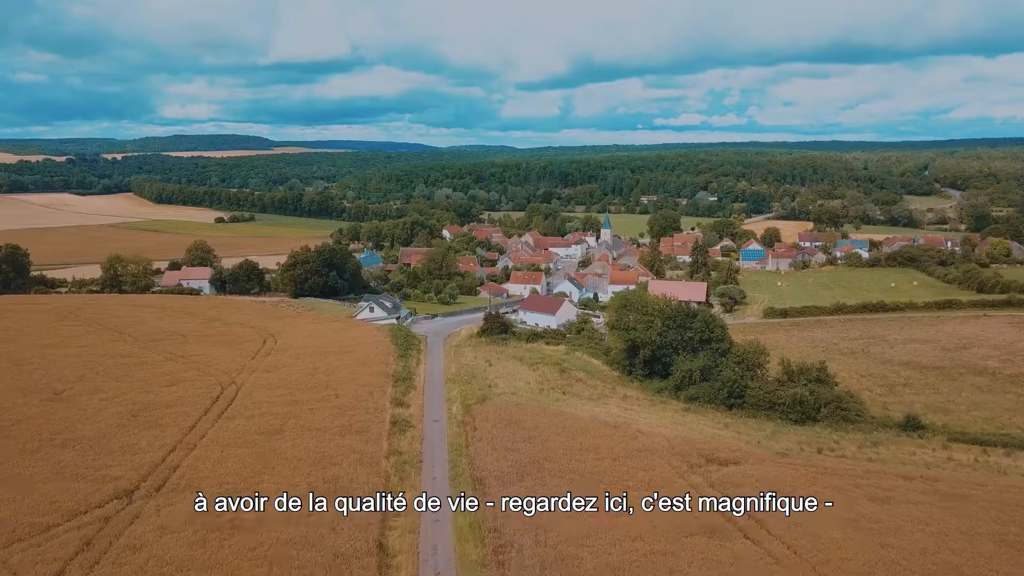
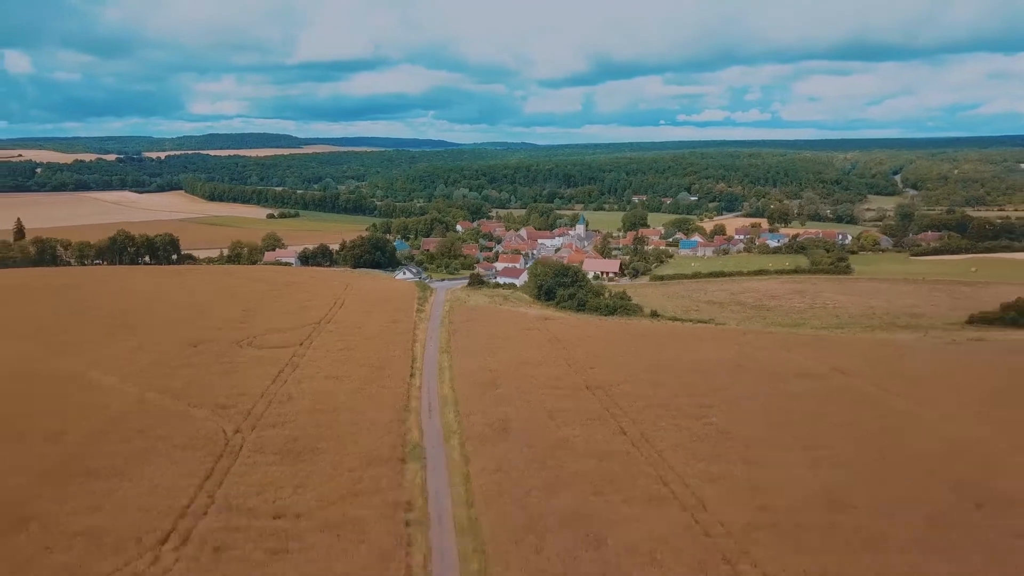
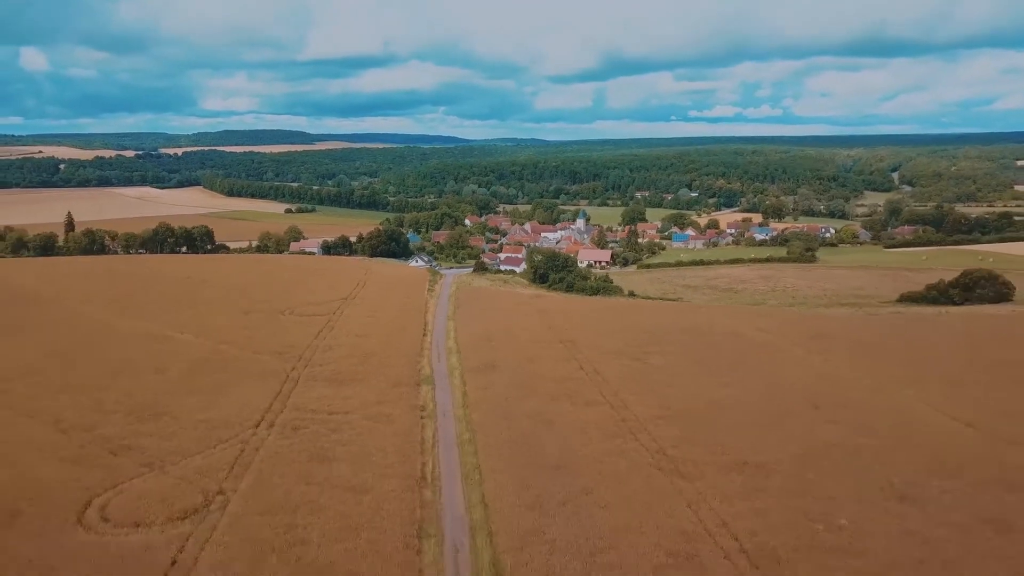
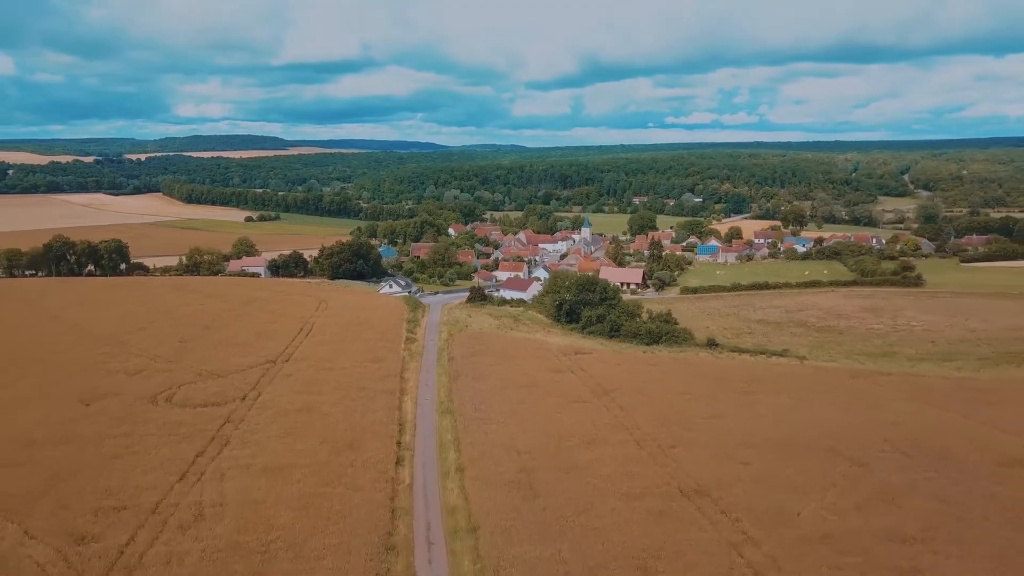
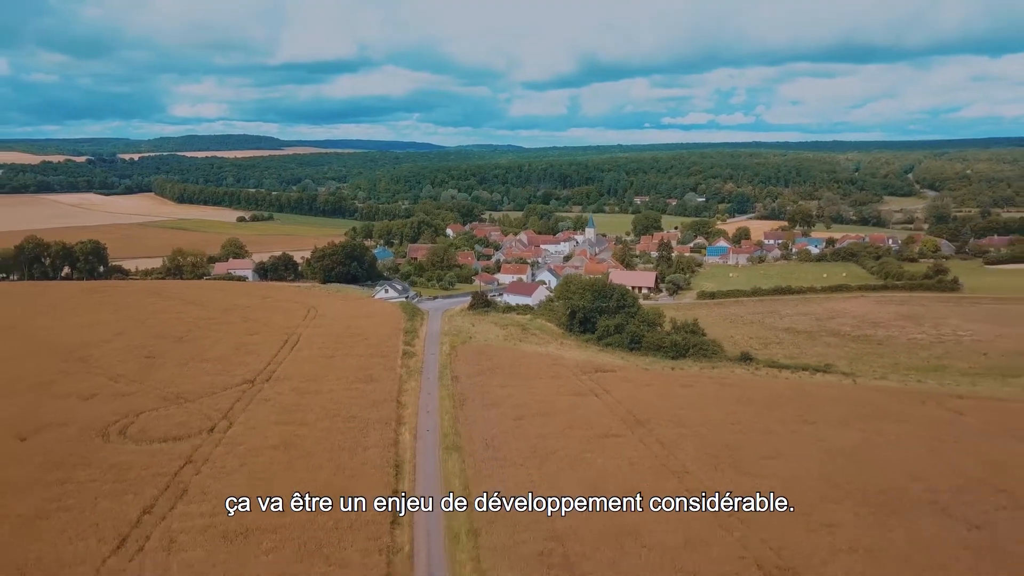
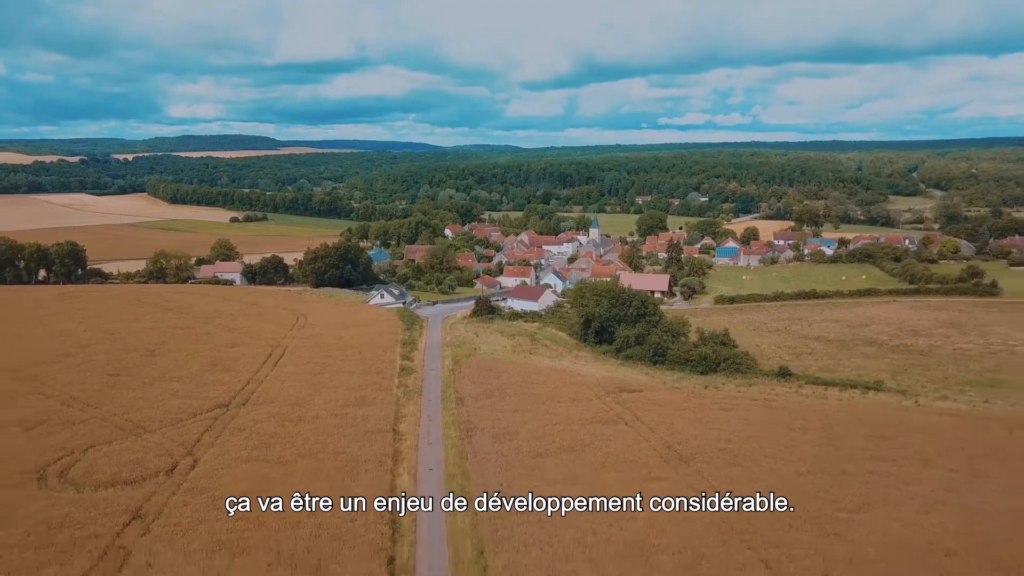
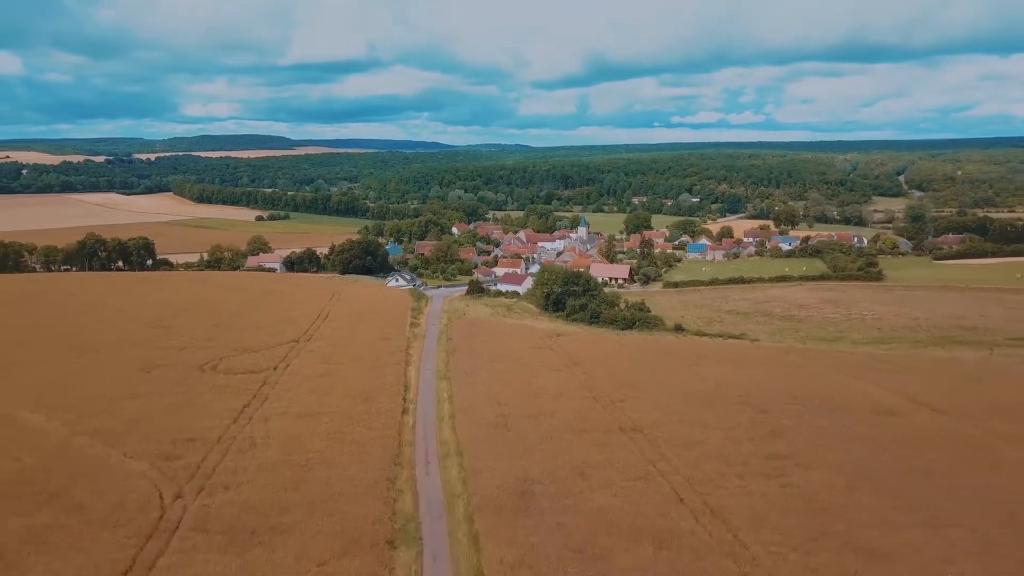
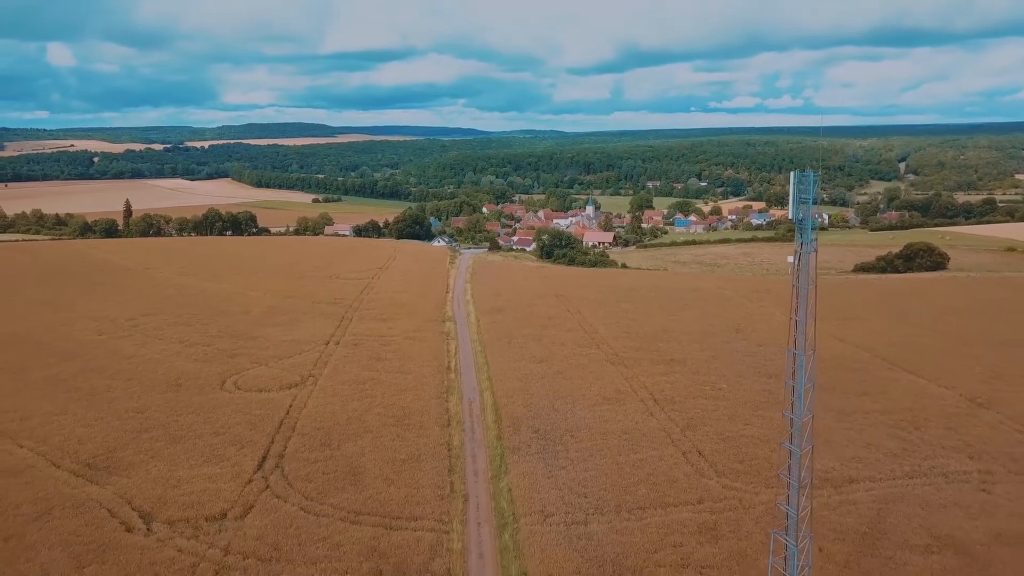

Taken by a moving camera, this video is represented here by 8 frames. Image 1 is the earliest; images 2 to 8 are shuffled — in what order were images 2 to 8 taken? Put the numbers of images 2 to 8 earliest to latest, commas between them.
6, 5, 4, 7, 2, 3, 8
